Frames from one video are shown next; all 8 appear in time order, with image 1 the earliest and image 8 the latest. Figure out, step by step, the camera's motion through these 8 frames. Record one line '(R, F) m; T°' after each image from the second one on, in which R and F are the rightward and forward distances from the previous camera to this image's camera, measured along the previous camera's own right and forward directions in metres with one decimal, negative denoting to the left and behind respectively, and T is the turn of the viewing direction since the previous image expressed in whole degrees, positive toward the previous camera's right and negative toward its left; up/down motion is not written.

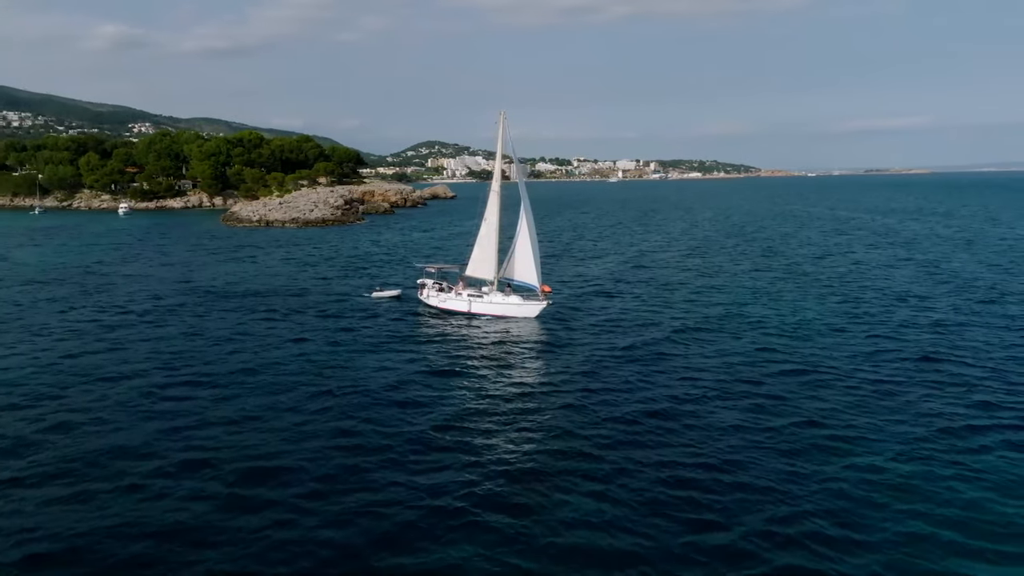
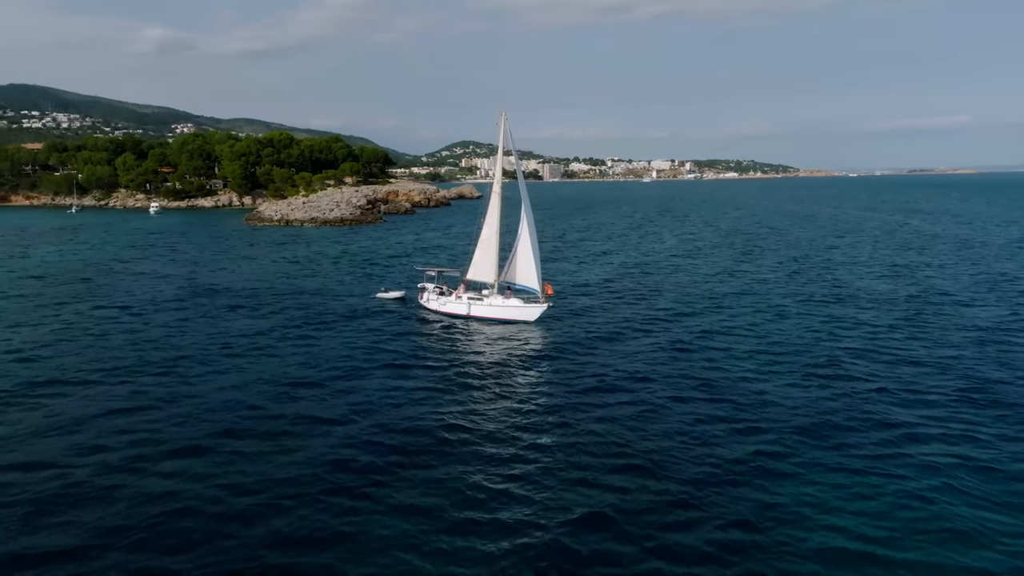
(+3.1, -1.1) m; -2°
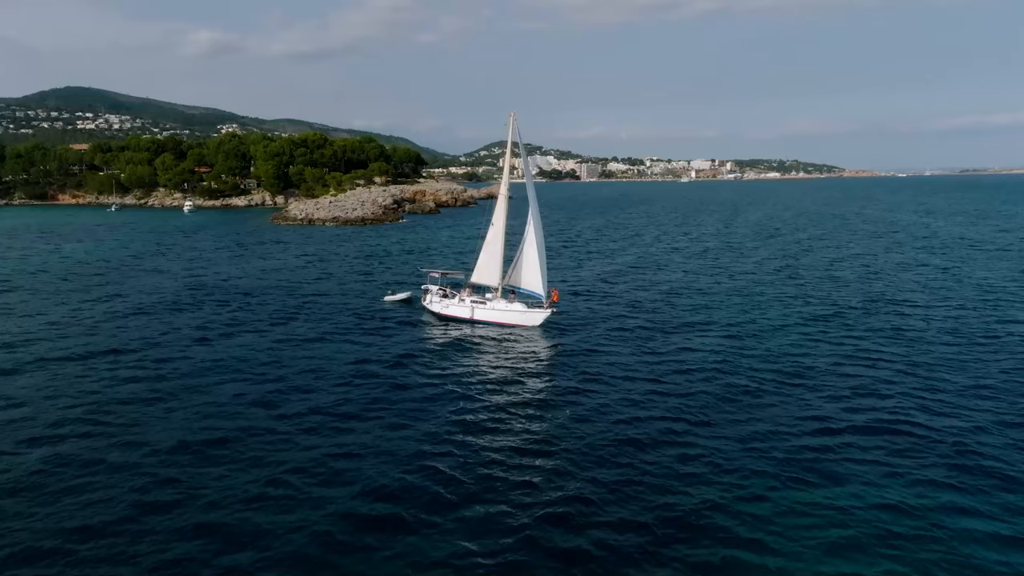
(+3.1, -0.8) m; -3°
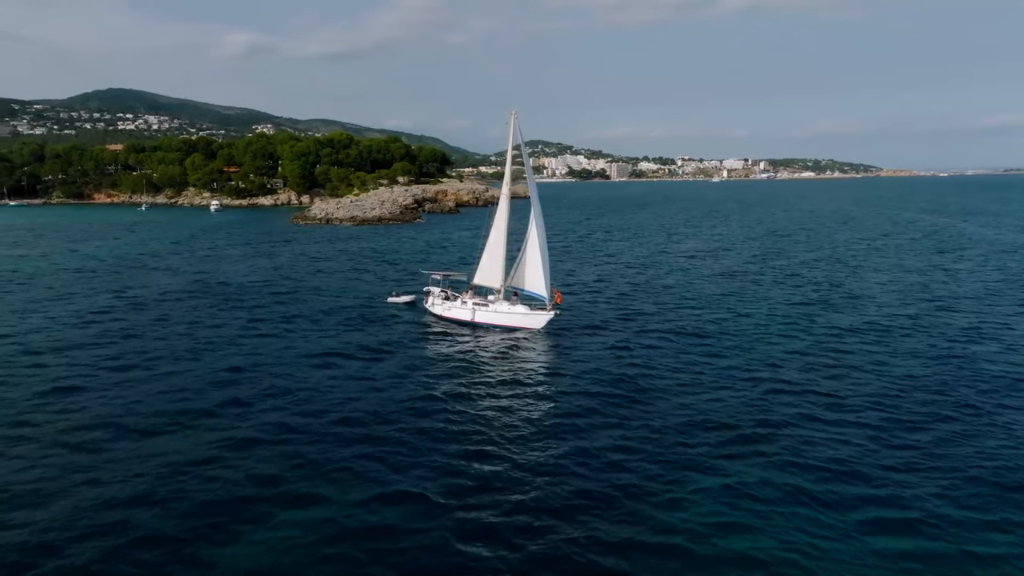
(+2.4, -0.5) m; -2°
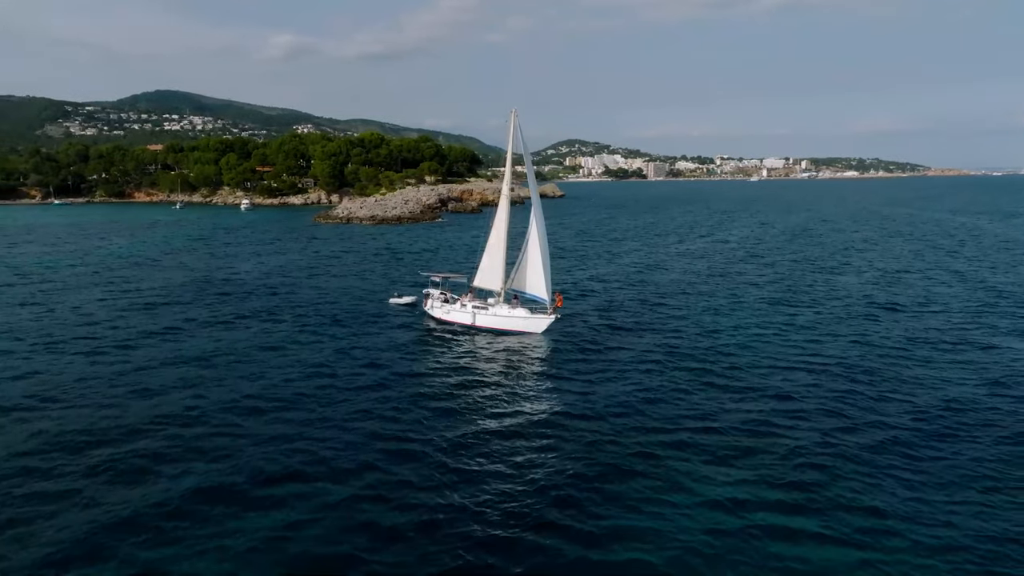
(+2.9, -0.6) m; -3°
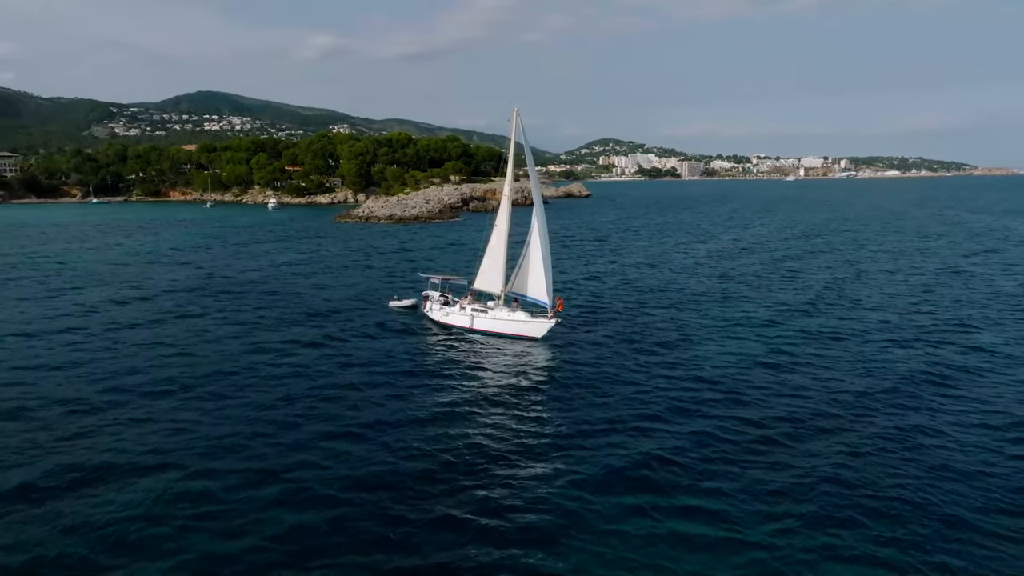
(+2.6, -0.4) m; -2°
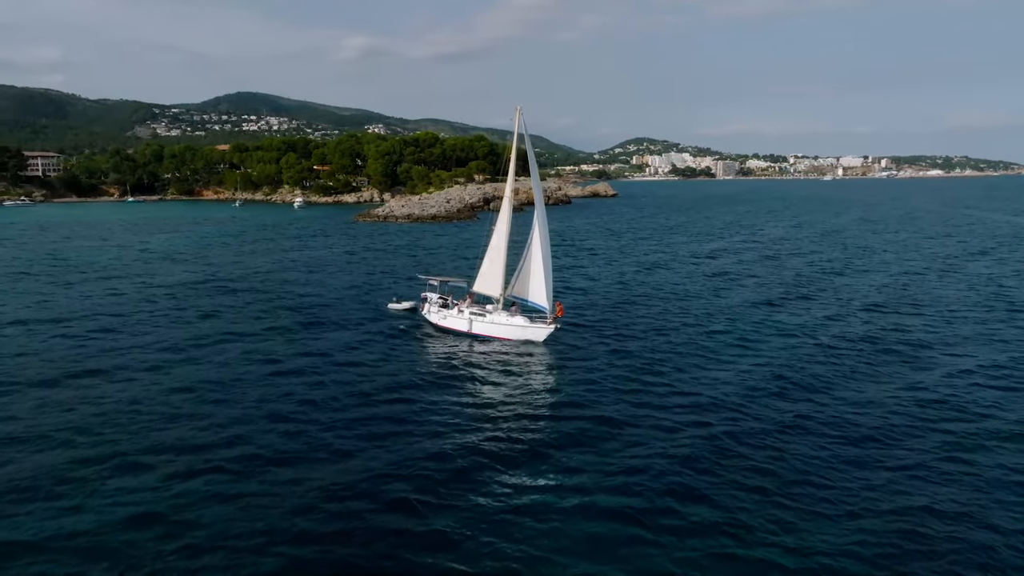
(+2.5, -0.5) m; -2°
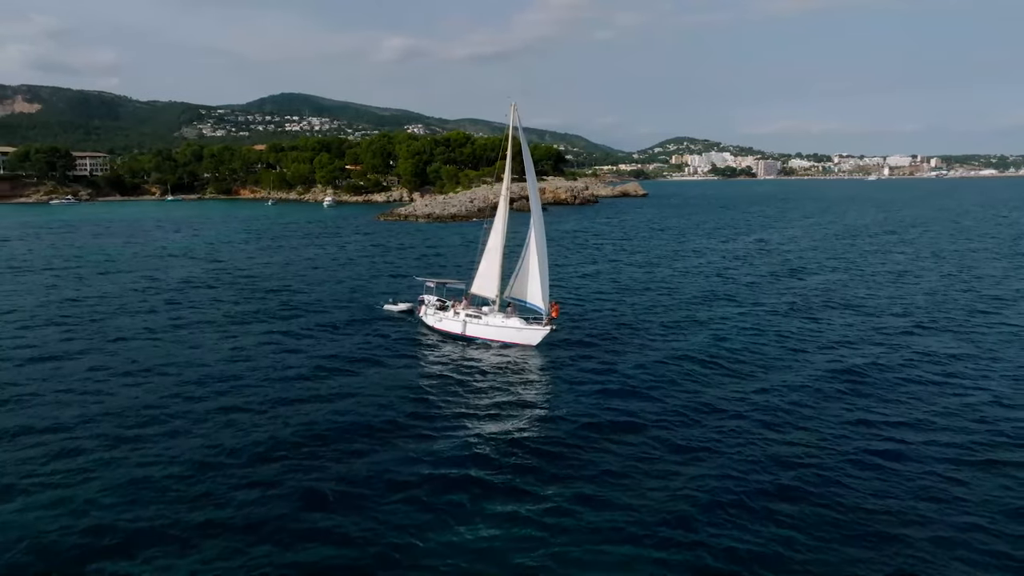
(+2.9, -0.5) m; -3°
